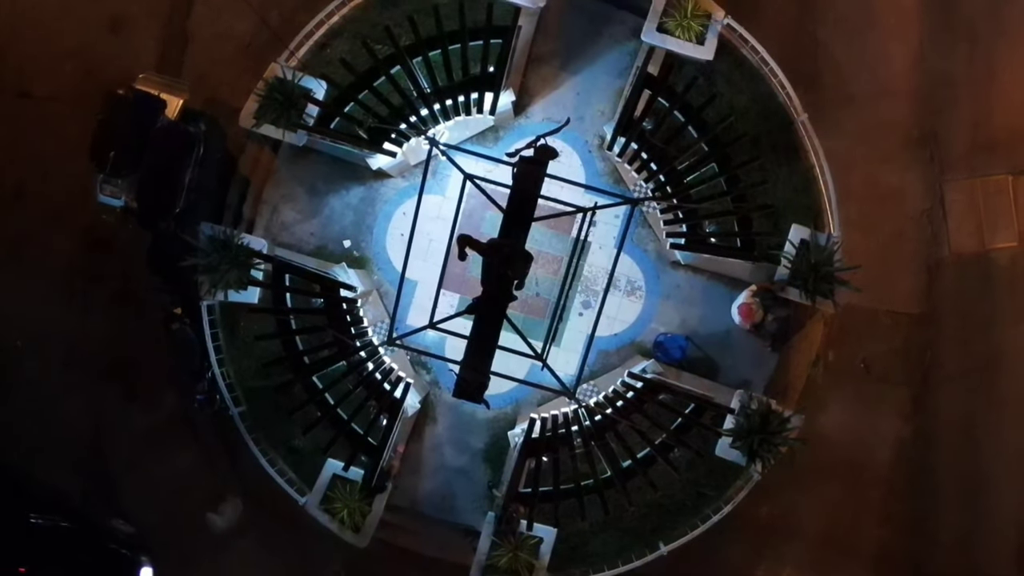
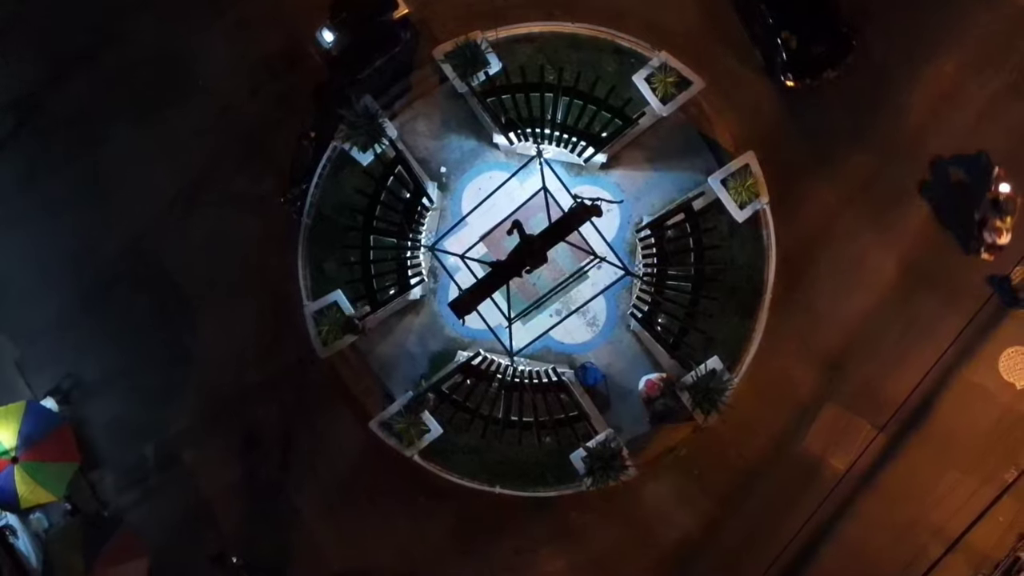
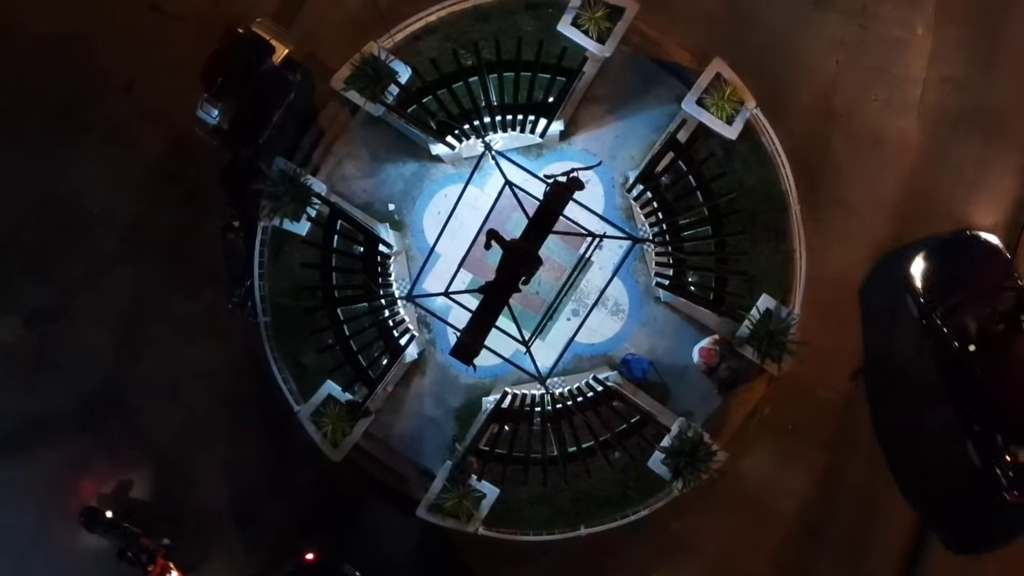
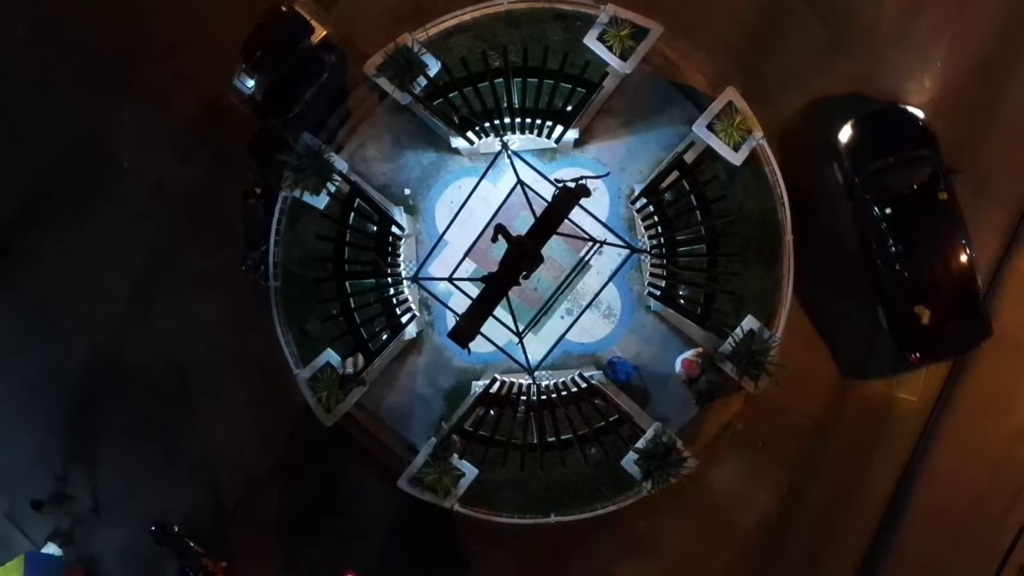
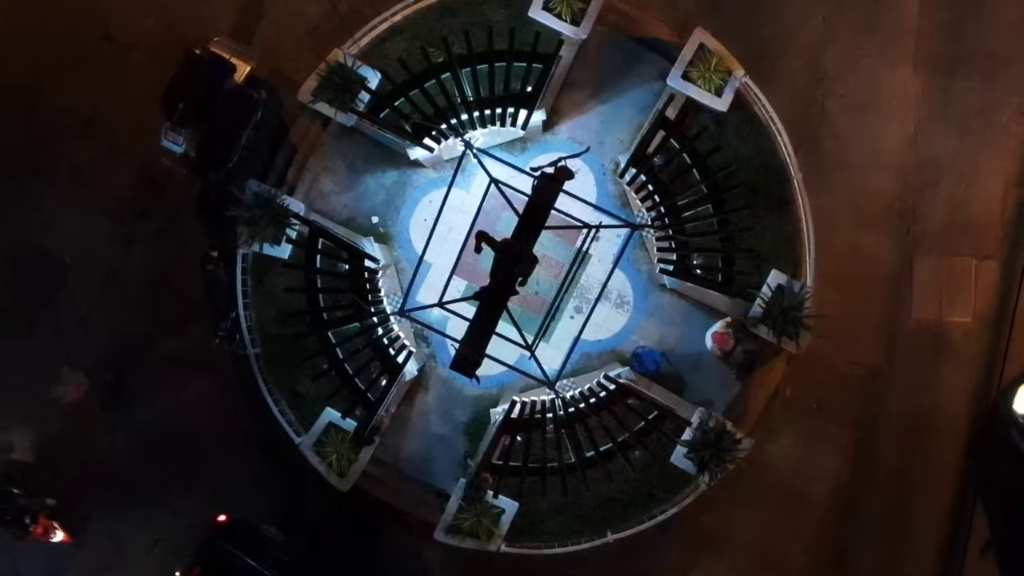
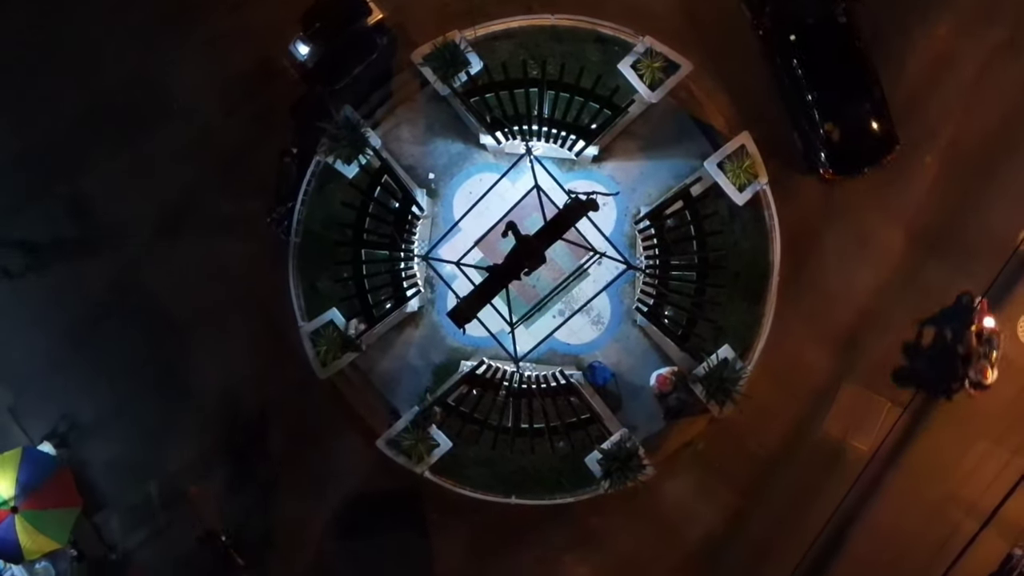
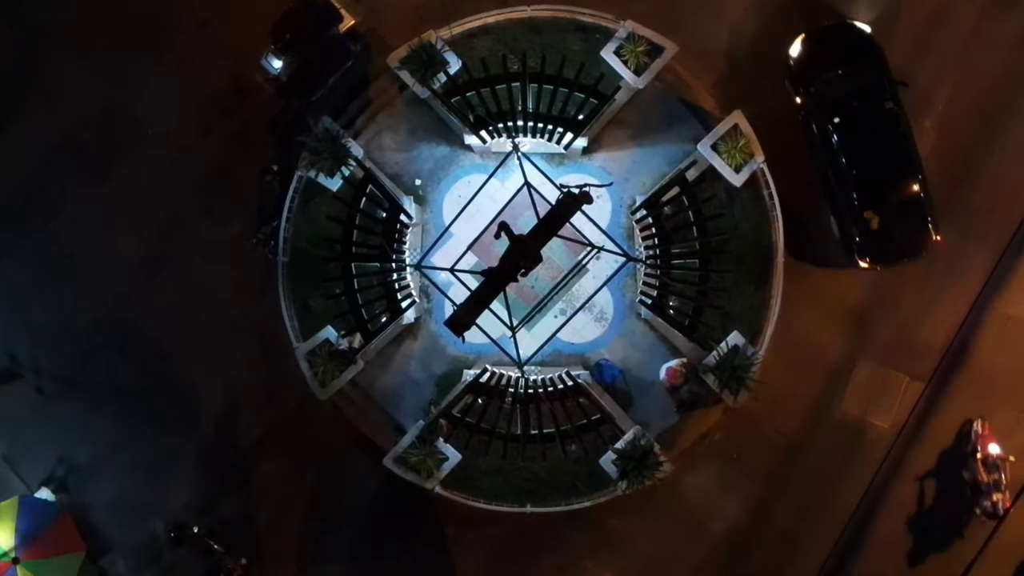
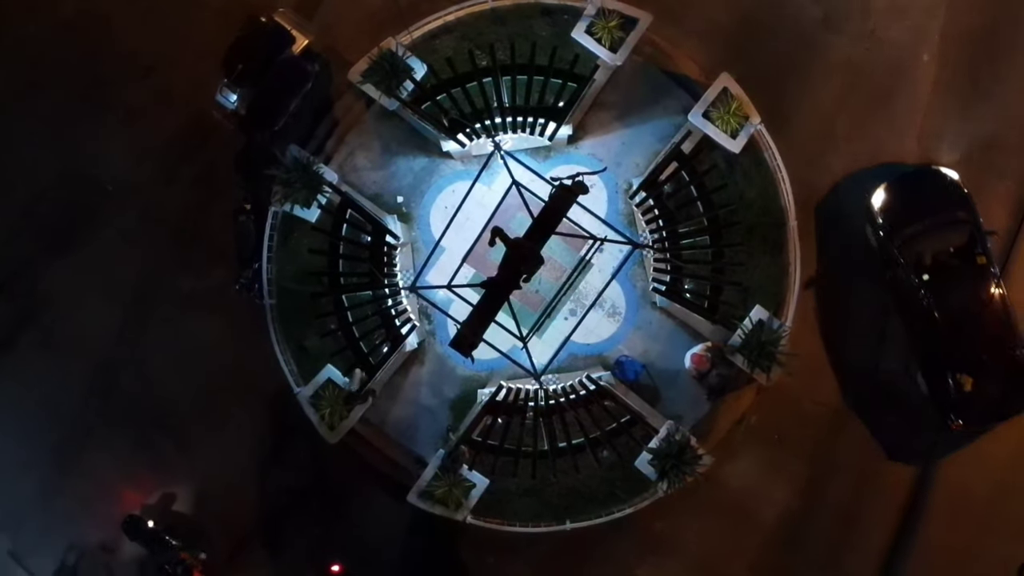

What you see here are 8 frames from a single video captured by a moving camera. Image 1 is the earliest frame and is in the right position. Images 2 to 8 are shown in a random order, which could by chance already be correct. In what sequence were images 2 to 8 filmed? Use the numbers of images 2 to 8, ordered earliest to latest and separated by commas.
5, 3, 8, 4, 7, 6, 2
